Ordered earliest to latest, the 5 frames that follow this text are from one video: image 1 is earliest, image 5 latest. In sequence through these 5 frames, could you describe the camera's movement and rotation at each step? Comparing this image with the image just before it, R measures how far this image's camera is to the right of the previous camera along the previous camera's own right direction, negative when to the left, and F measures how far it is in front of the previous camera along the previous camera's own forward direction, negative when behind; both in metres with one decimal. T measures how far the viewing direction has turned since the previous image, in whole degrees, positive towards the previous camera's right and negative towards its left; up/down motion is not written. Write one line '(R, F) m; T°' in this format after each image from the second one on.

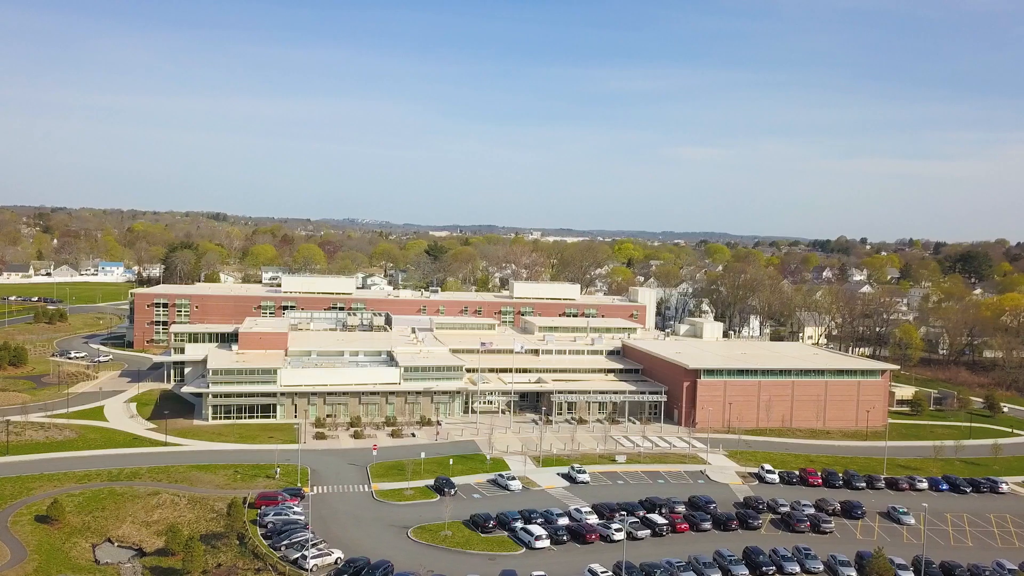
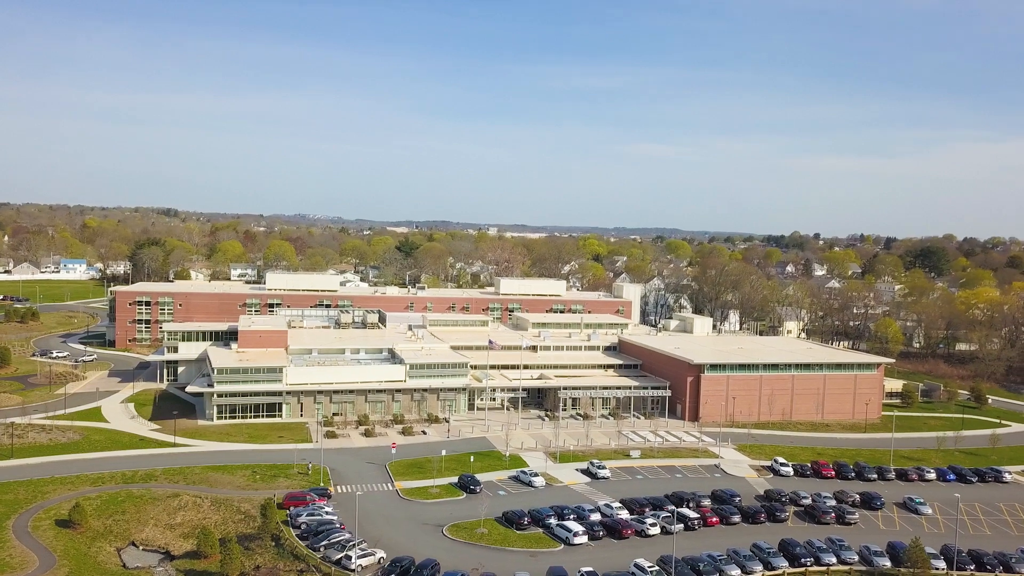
(-2.6, +0.1) m; +2°
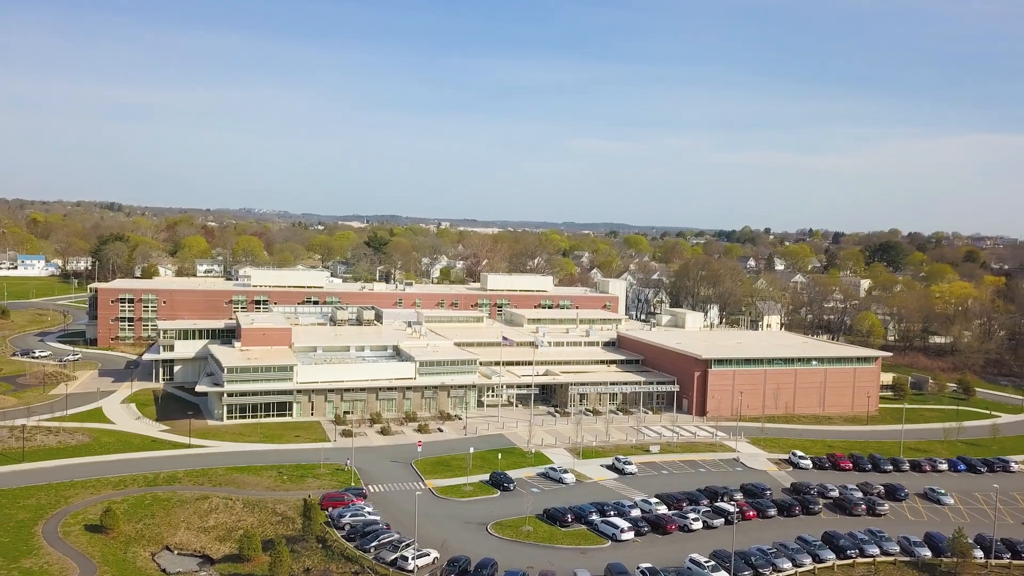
(-3.0, +0.2) m; +3°
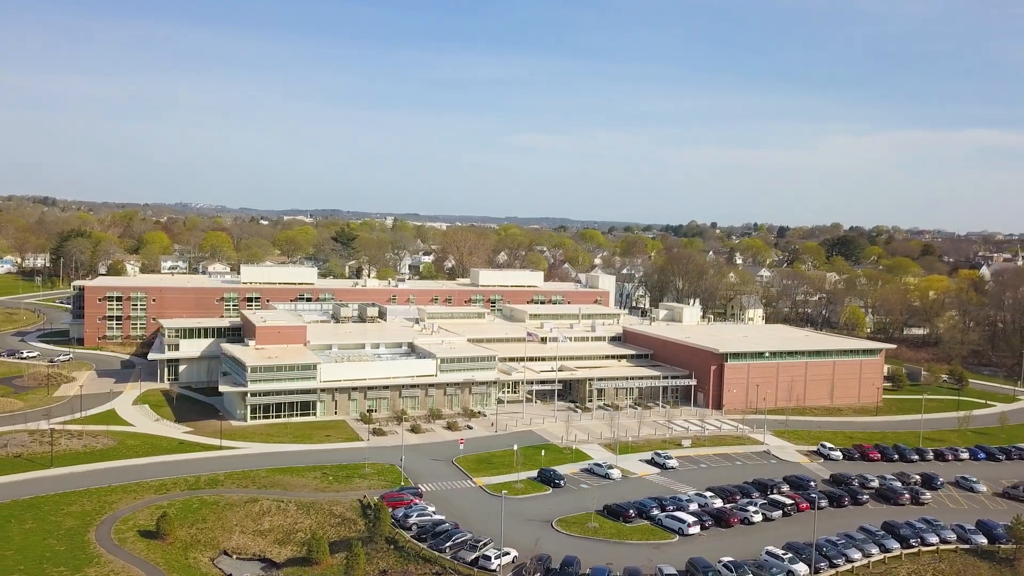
(-3.9, +0.2) m; +3°
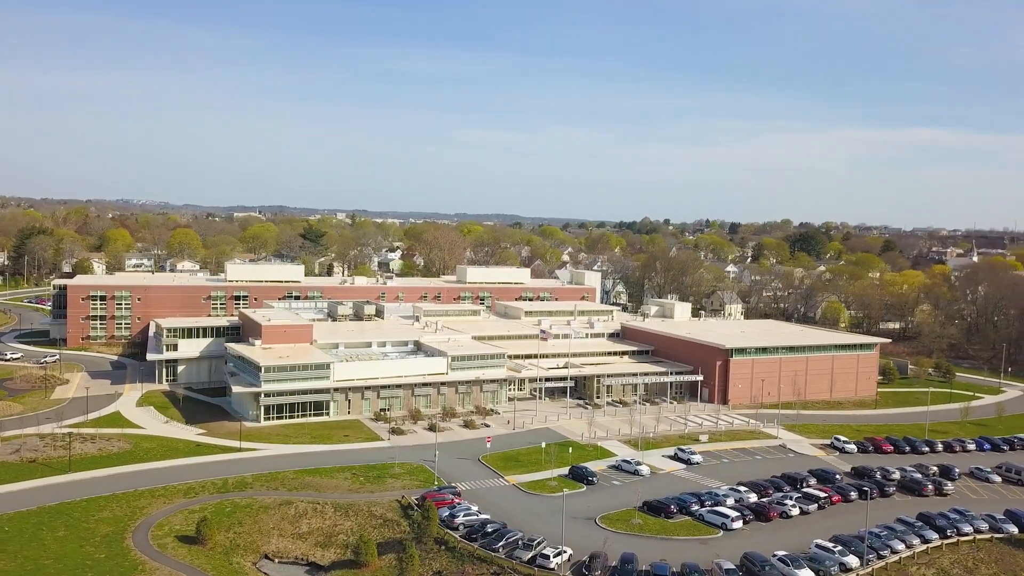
(-3.0, +0.1) m; +3°
